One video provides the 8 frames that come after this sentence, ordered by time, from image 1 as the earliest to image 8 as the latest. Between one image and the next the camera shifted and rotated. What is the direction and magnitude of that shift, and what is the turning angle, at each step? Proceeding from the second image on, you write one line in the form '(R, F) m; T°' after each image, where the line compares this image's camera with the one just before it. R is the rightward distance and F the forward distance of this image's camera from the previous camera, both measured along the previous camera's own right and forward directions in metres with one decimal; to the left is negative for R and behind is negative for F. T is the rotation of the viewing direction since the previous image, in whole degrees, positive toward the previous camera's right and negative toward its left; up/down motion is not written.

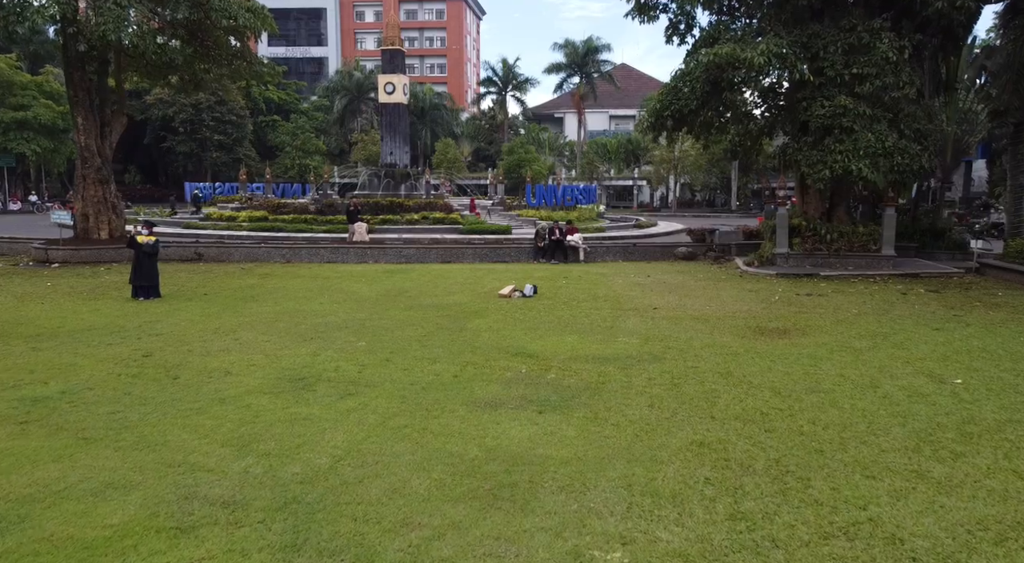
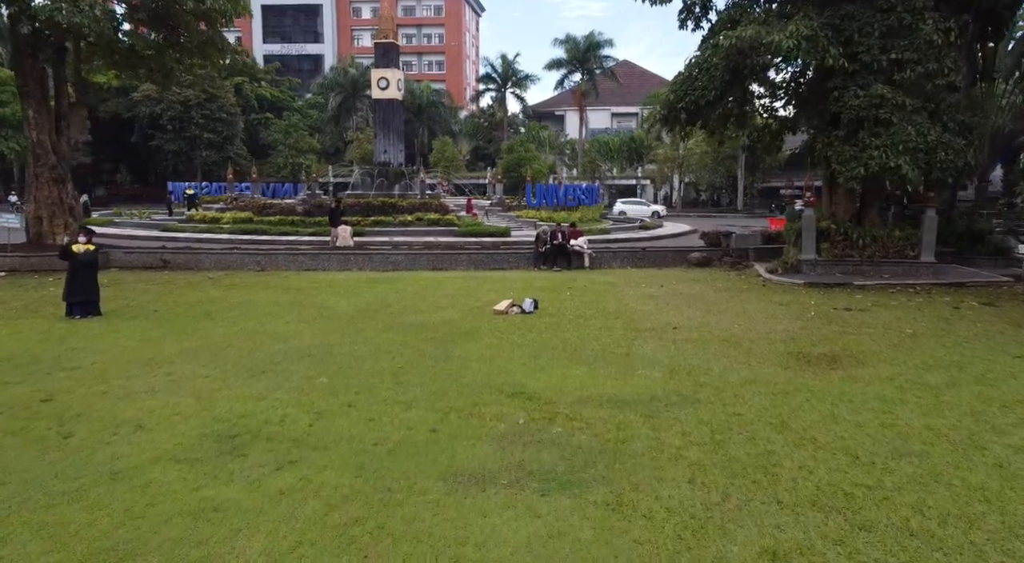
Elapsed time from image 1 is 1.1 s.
(0.0, +1.4) m; 0°
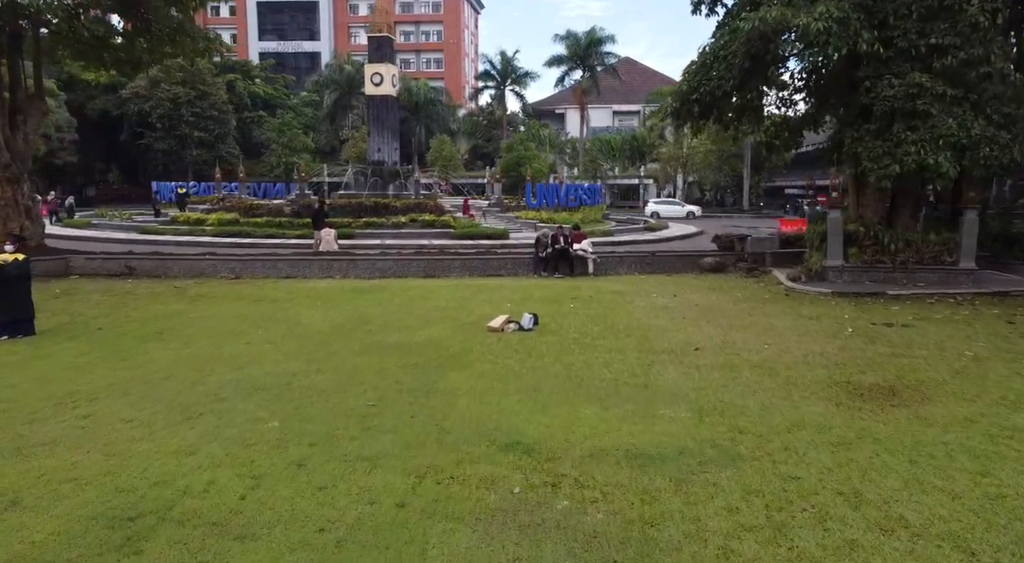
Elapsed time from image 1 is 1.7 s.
(0.0, +1.2) m; 0°
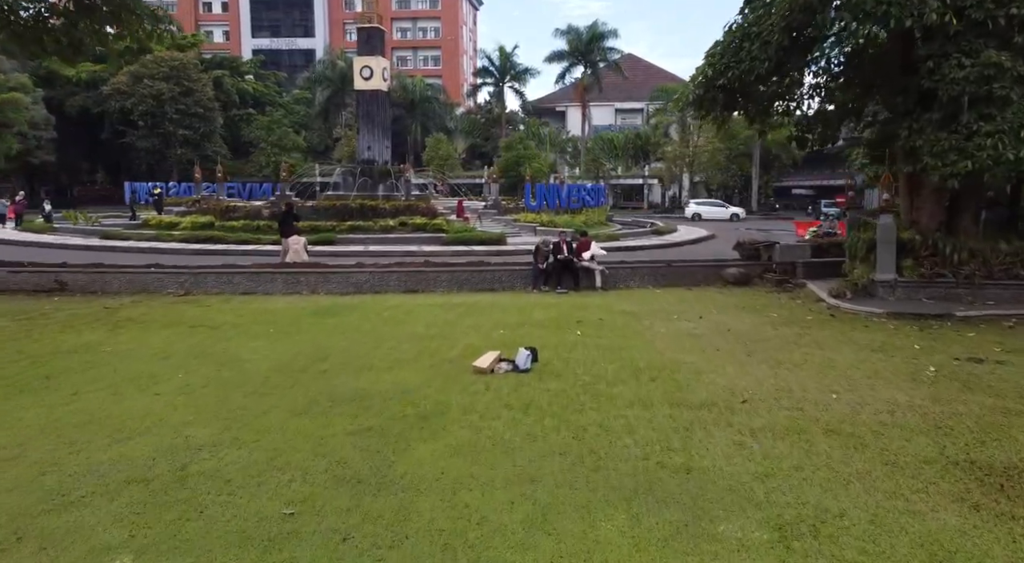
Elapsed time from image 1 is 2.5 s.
(+0.1, +1.9) m; 0°
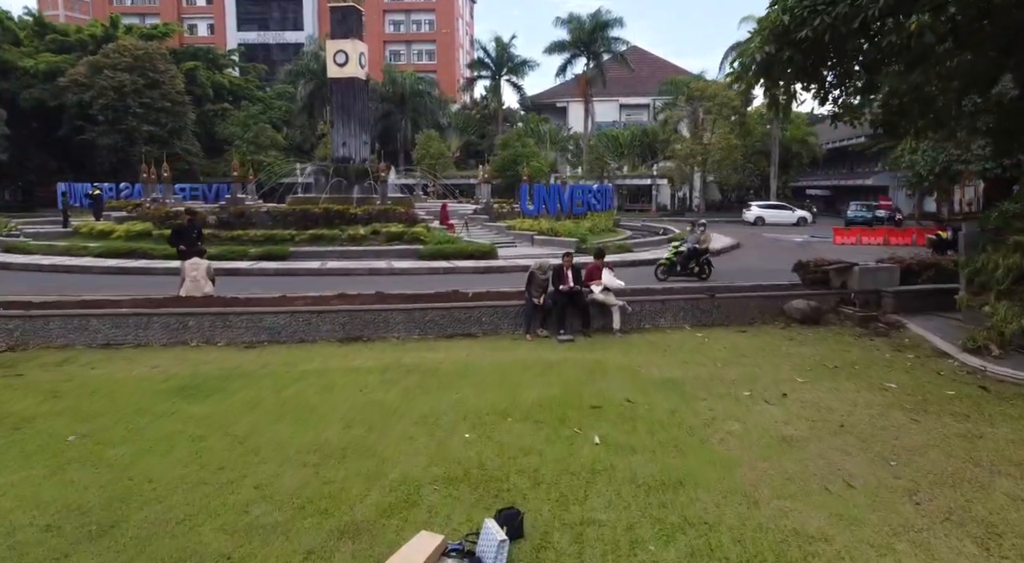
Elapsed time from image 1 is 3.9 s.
(+0.2, +3.5) m; 0°
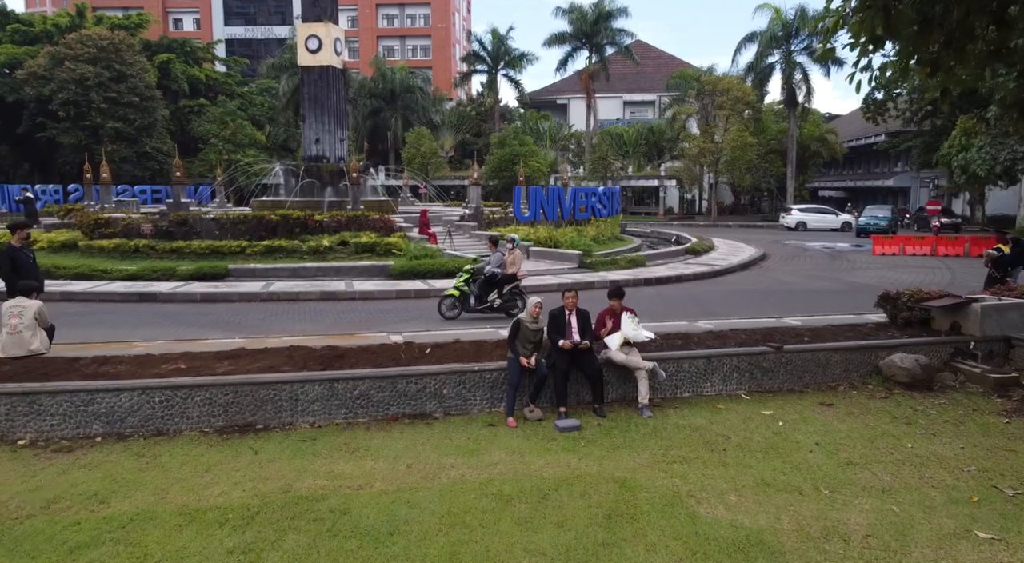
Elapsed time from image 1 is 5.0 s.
(+0.2, +2.9) m; 0°
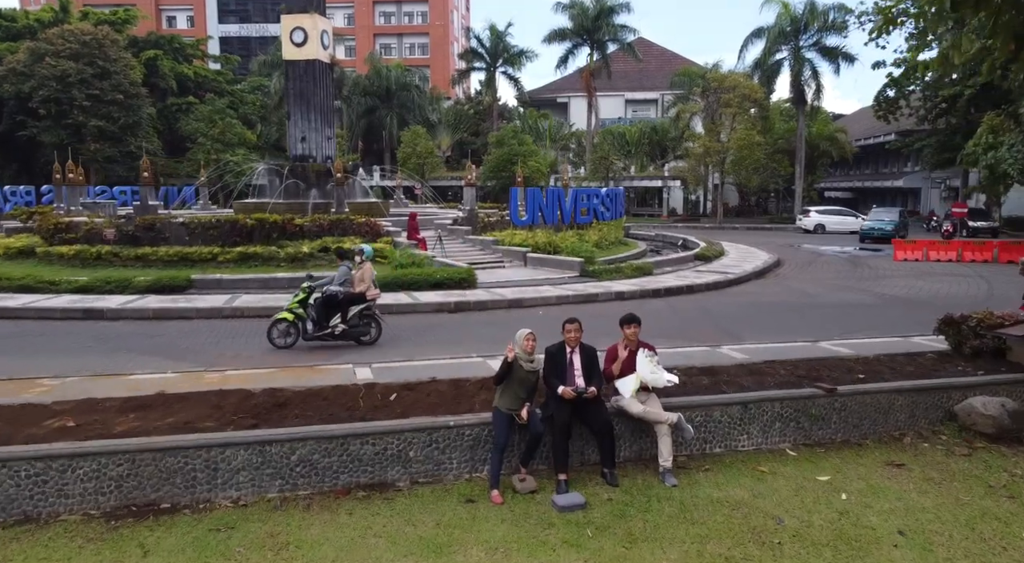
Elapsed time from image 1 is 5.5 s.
(+0.1, +1.3) m; 0°
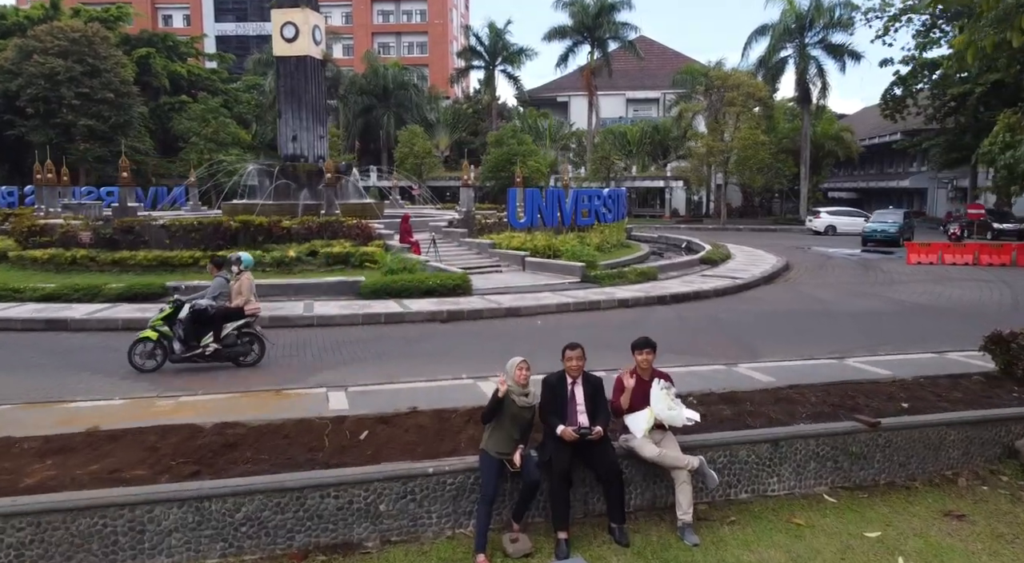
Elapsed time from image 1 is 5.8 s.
(+0.1, +0.8) m; 0°
